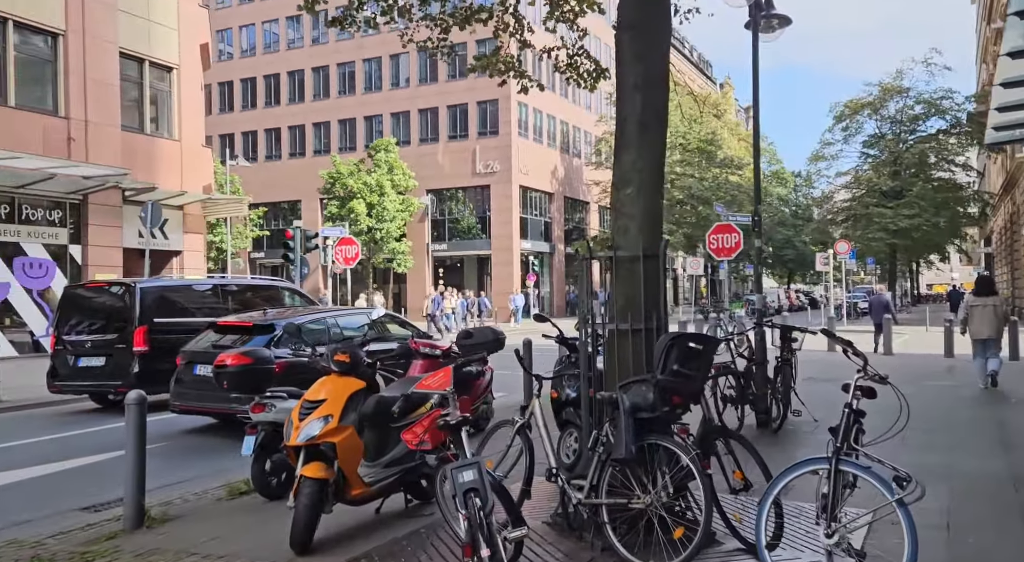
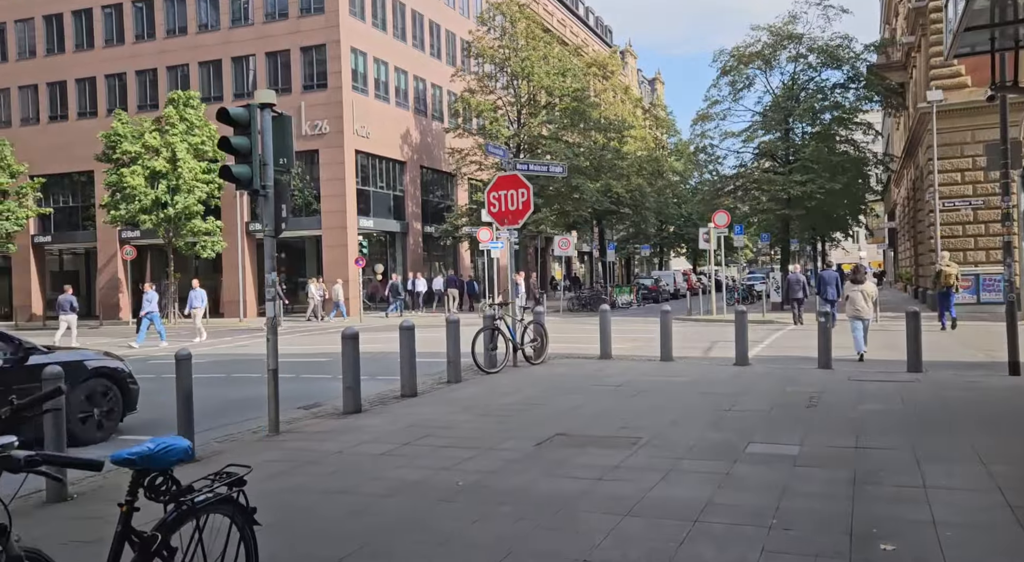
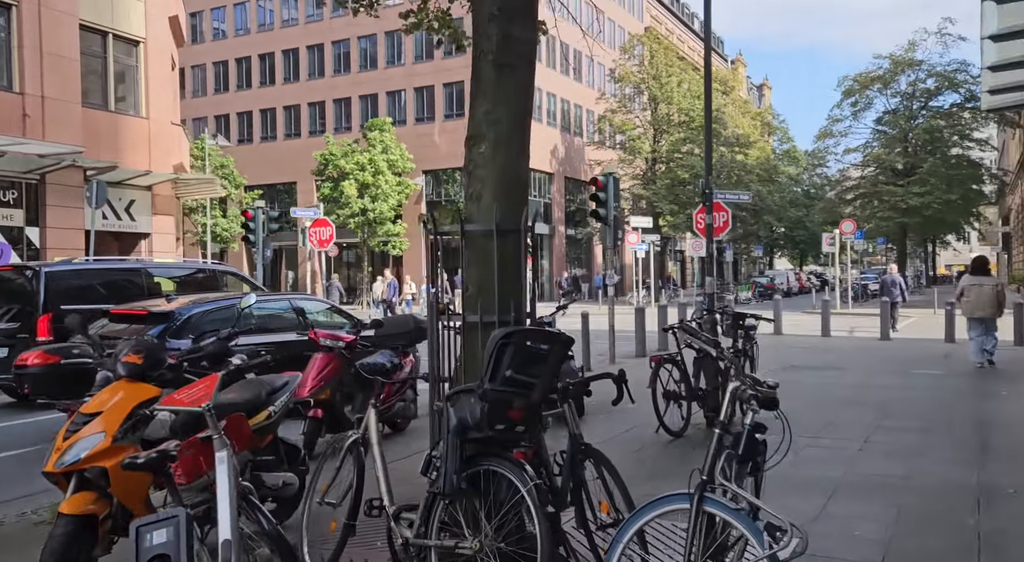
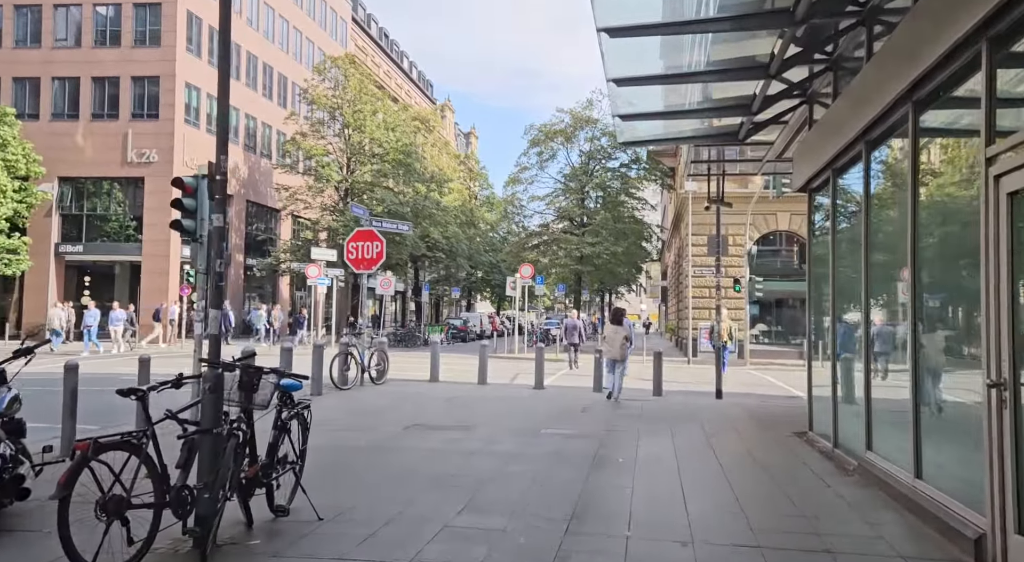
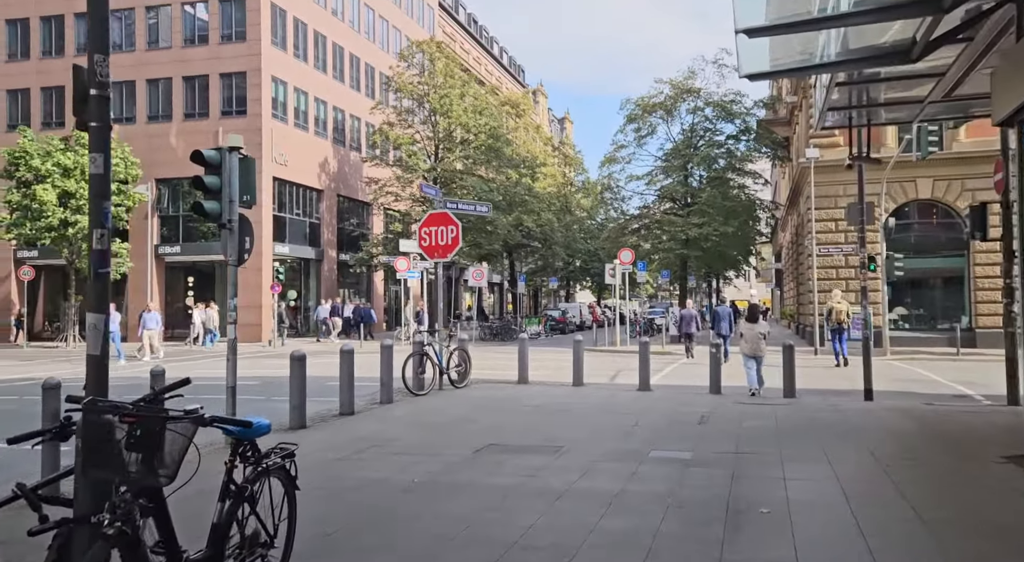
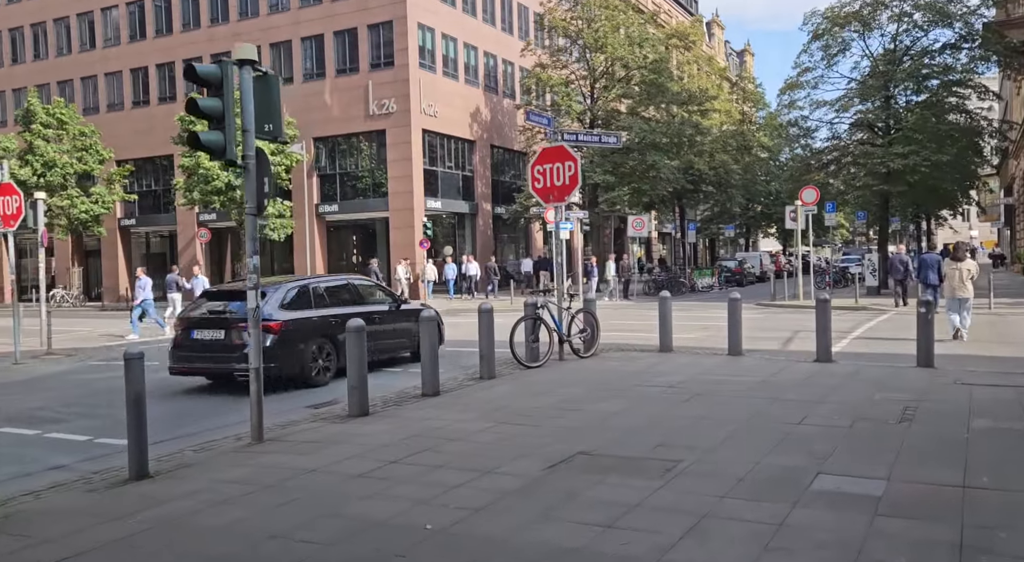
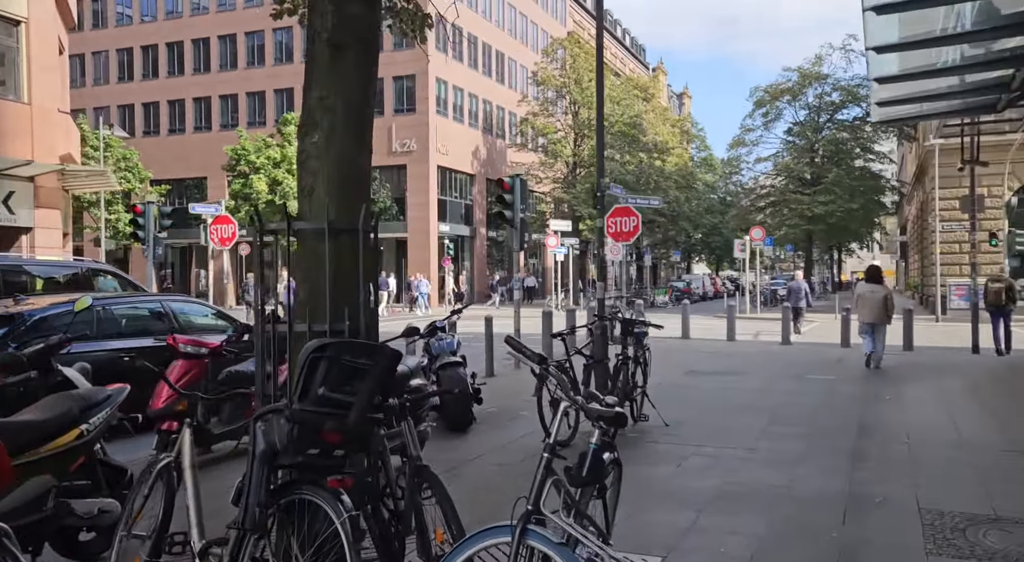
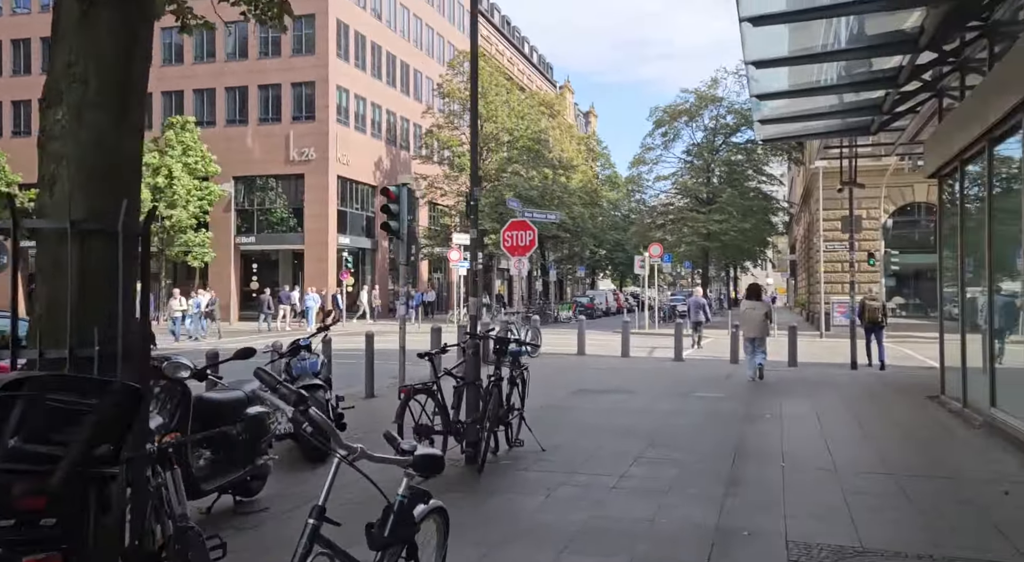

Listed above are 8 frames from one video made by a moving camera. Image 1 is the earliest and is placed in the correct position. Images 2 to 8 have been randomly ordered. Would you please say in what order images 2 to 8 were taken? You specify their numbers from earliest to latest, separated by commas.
3, 7, 8, 4, 5, 2, 6
